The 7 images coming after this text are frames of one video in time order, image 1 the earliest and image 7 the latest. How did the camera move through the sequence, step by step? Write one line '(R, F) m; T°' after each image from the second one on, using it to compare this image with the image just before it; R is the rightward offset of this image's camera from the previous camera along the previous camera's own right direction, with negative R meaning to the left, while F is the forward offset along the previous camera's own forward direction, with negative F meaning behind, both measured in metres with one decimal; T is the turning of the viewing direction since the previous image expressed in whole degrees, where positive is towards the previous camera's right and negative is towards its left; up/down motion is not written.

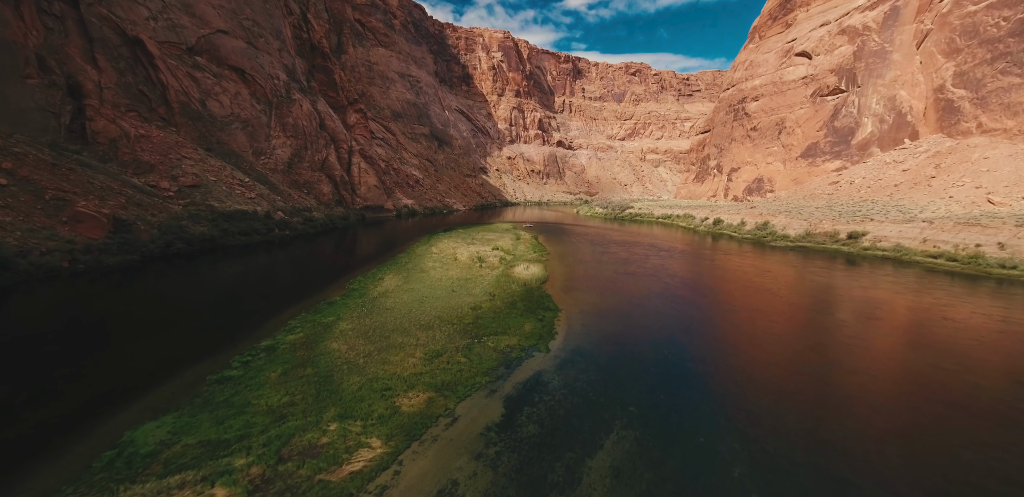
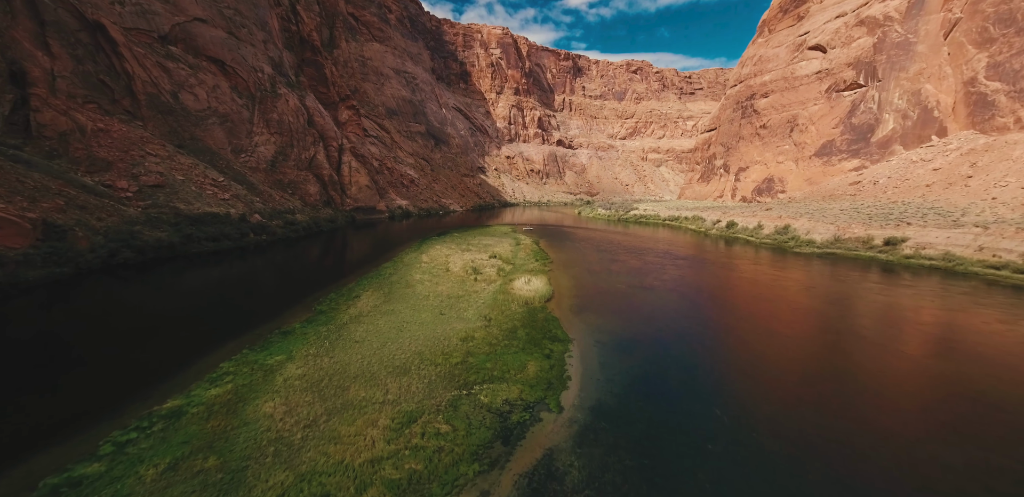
(0.0, +1.9) m; 0°
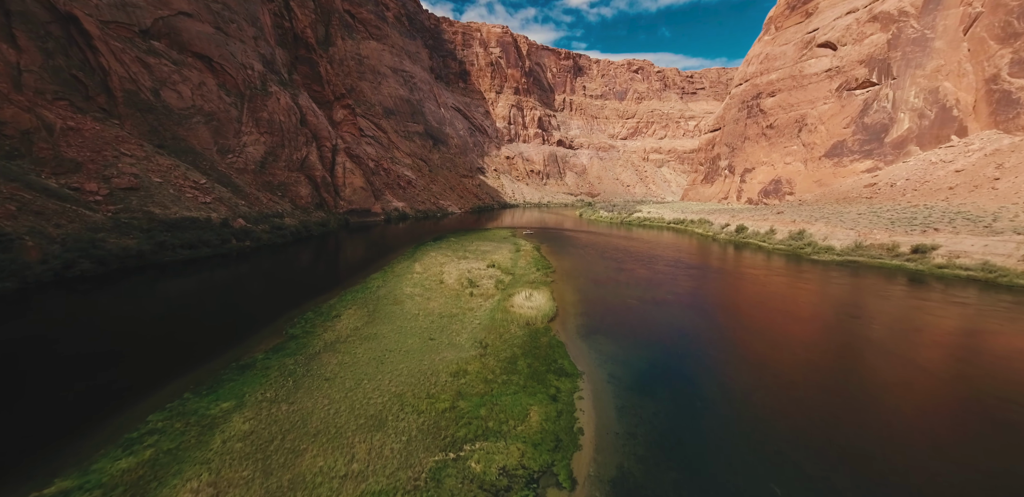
(0.0, +1.2) m; 0°
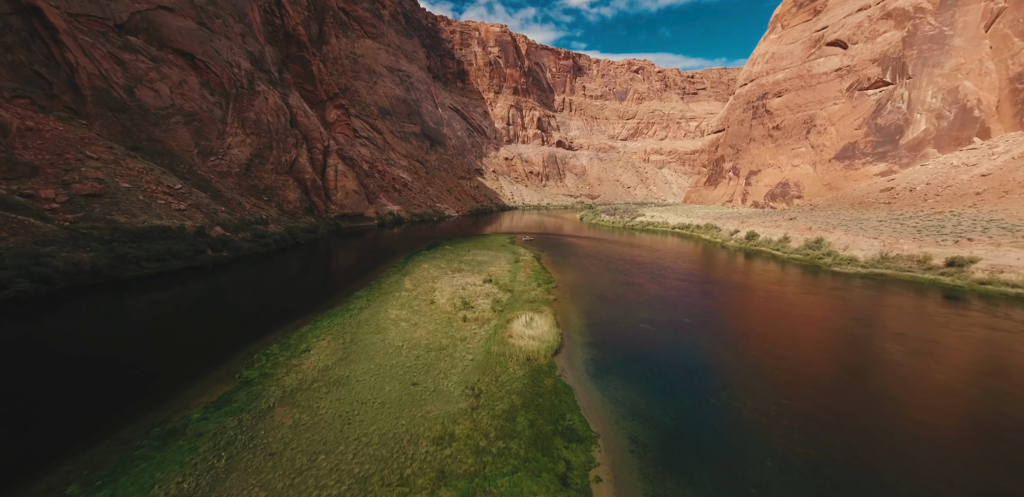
(0.0, +1.3) m; 0°
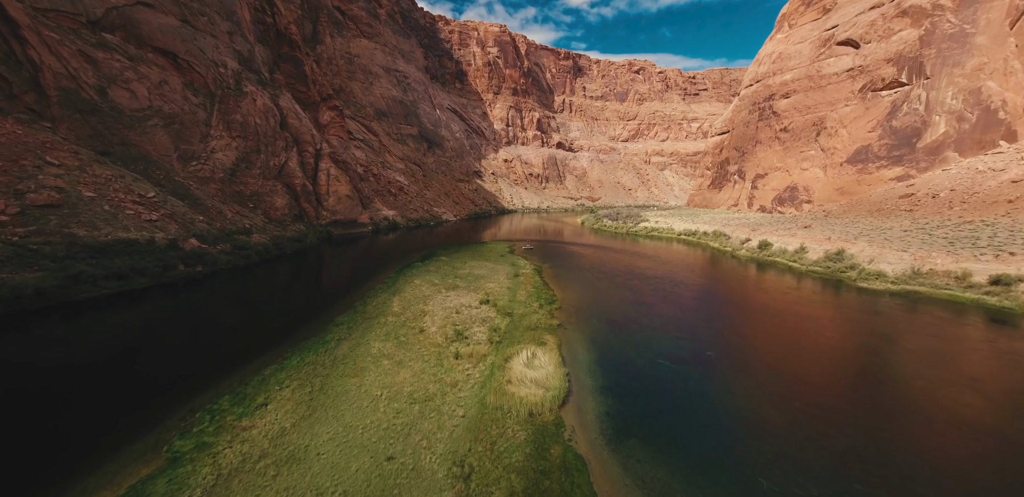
(0.0, +1.3) m; 0°
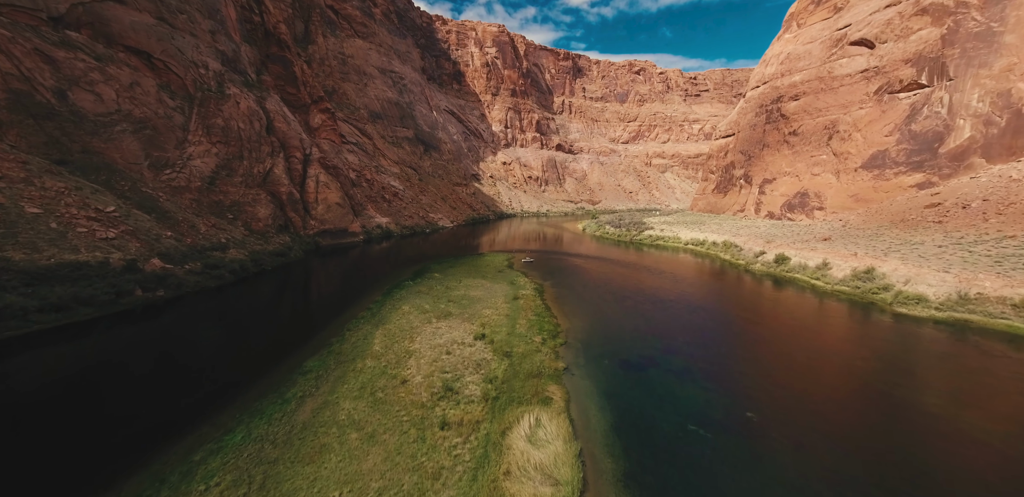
(0.0, +1.6) m; 0°
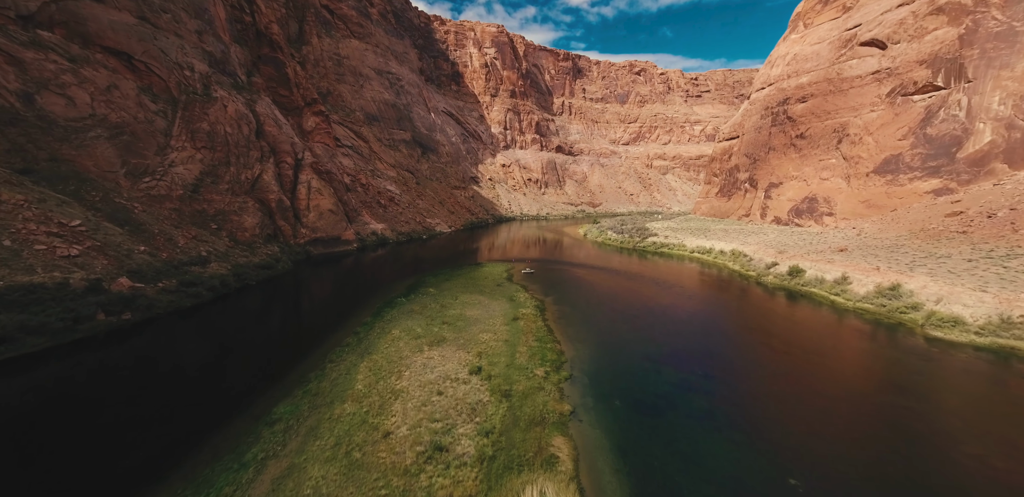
(0.0, +1.1) m; 0°
